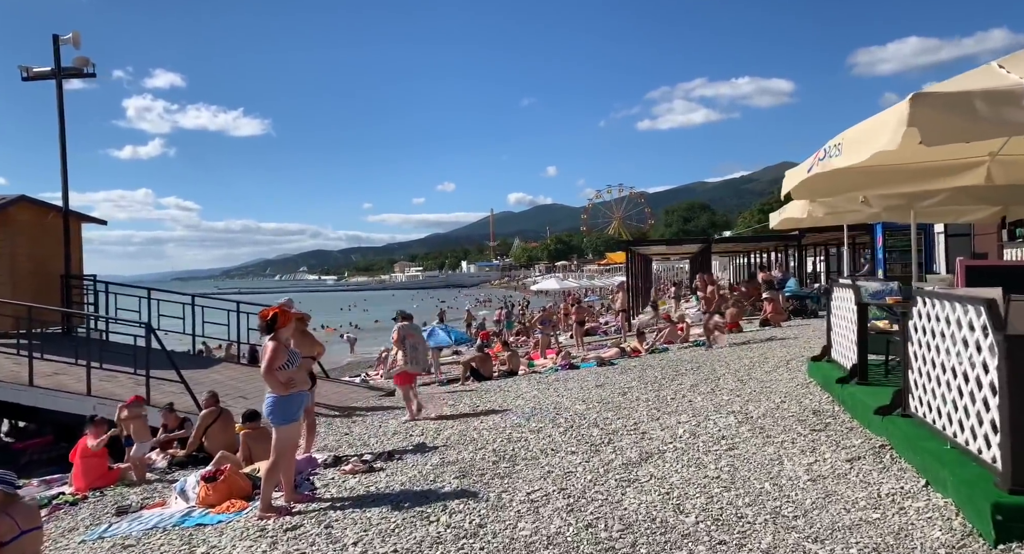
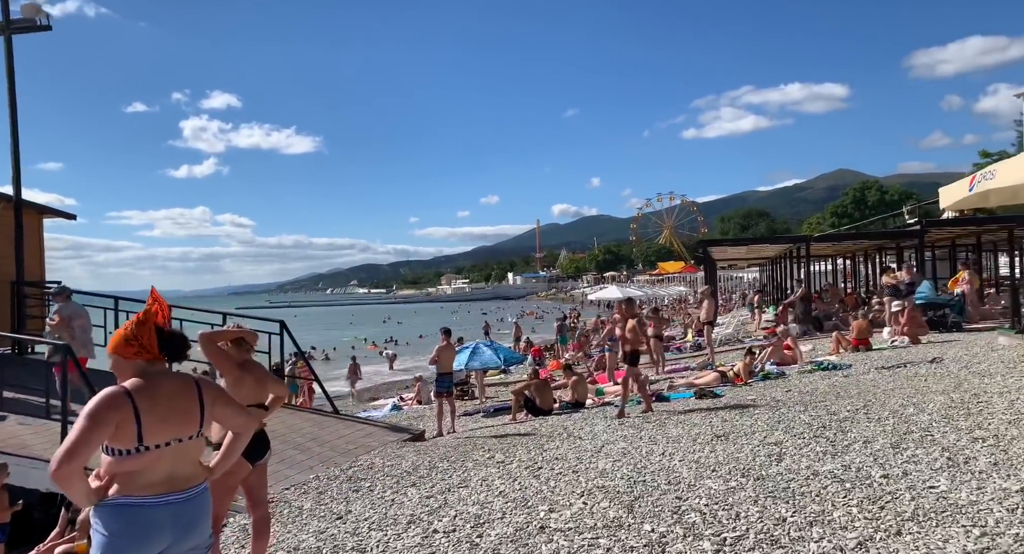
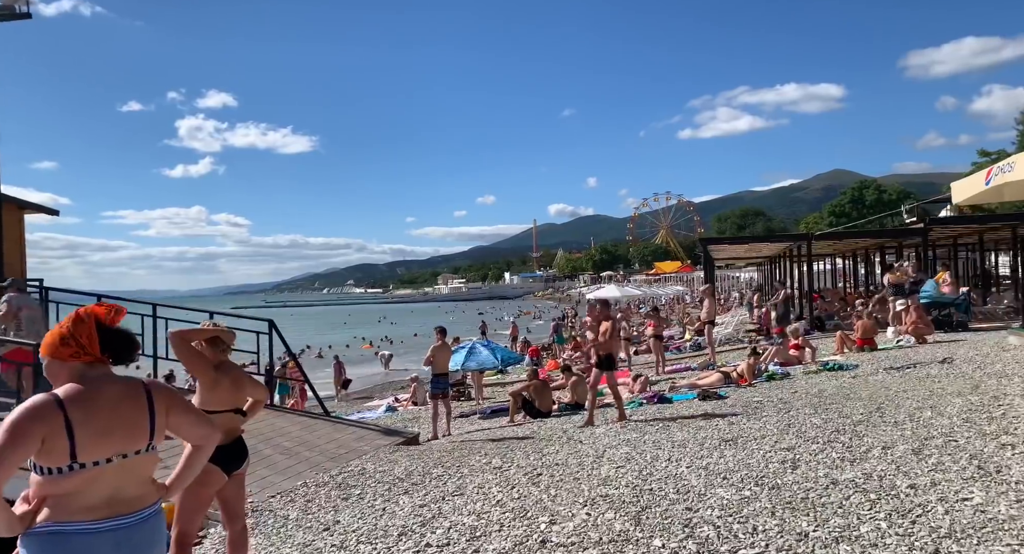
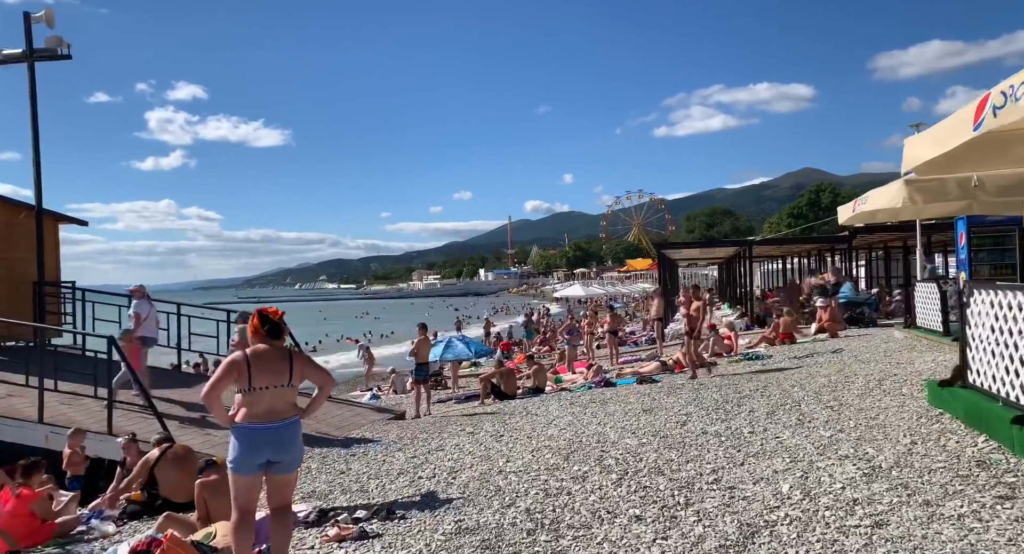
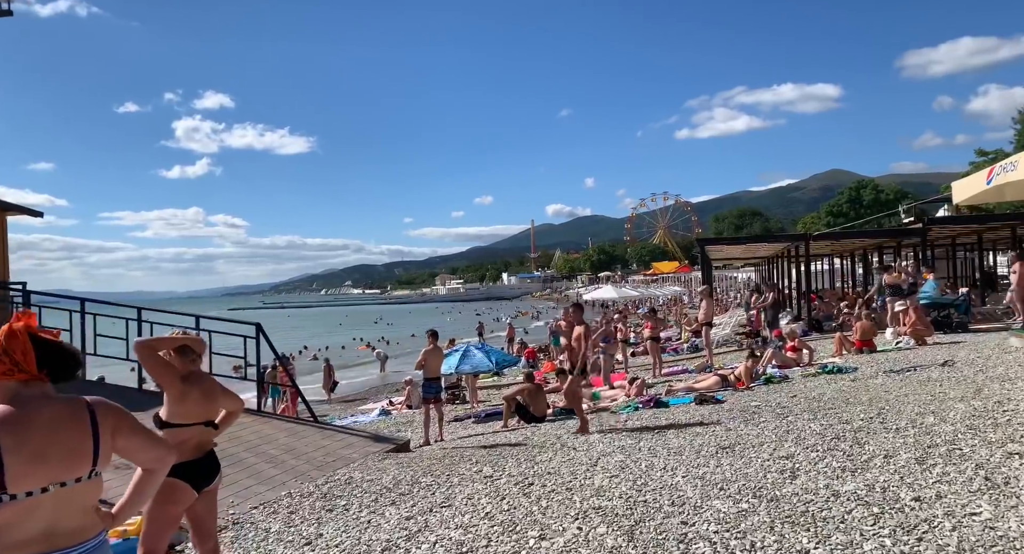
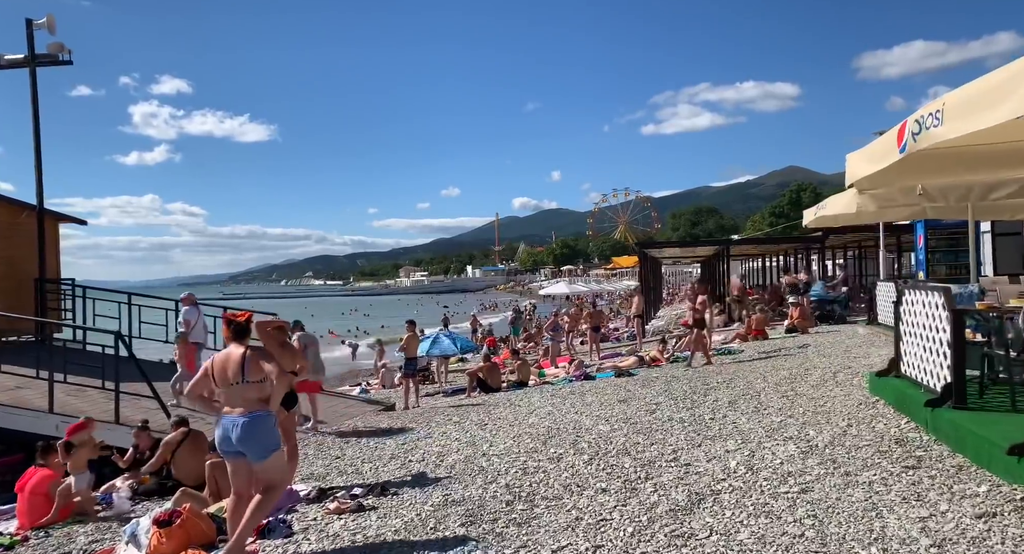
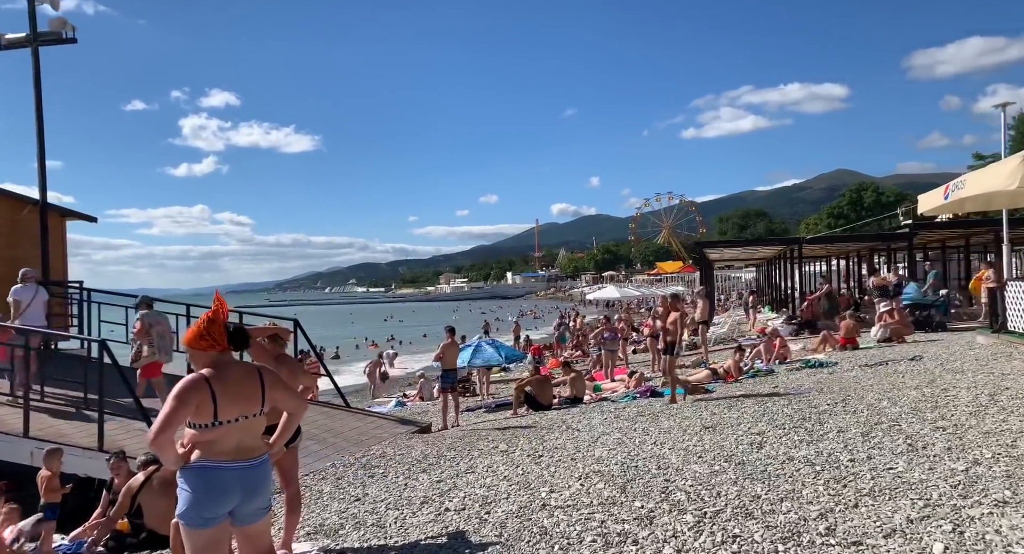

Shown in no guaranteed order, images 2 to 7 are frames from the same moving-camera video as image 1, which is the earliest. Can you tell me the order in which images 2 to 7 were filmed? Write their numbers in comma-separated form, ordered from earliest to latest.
6, 4, 7, 2, 3, 5
